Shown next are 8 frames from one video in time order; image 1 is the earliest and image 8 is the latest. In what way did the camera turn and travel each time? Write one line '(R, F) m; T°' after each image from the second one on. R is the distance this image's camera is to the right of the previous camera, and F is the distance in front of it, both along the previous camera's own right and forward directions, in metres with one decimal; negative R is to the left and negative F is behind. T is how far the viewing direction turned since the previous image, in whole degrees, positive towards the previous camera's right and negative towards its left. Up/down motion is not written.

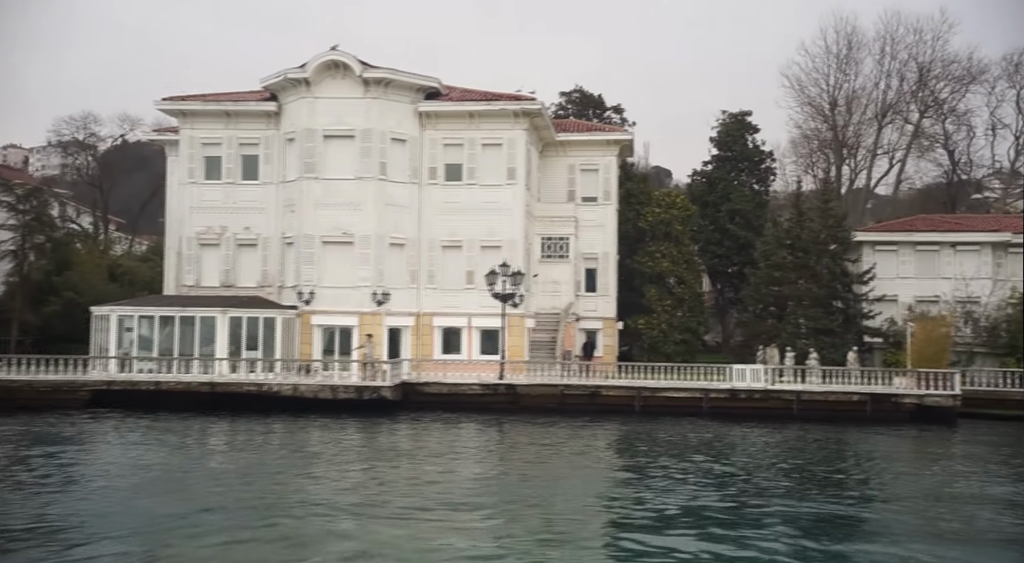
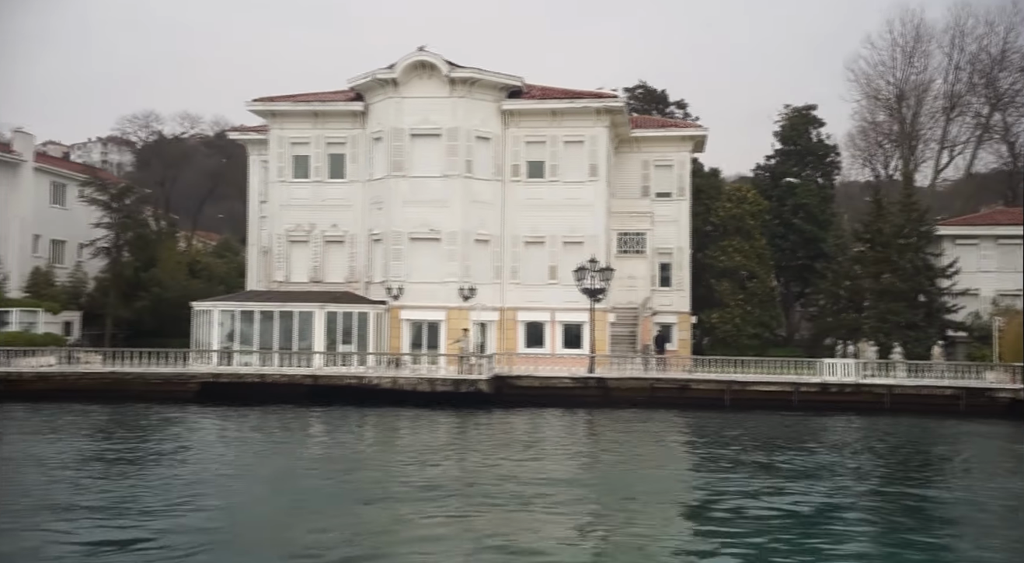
(-1.1, -0.8) m; -3°
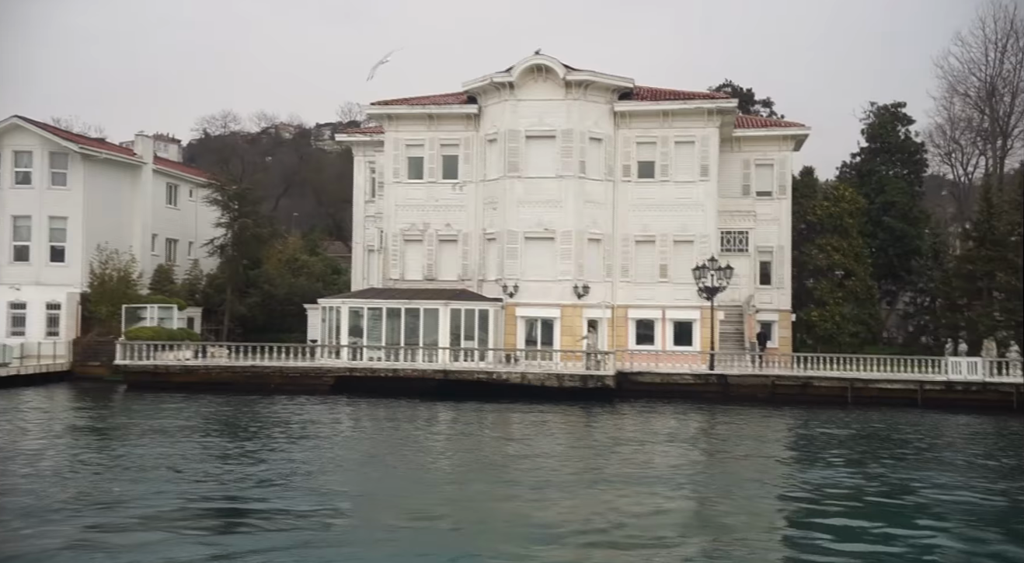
(-1.7, -1.1) m; -3°
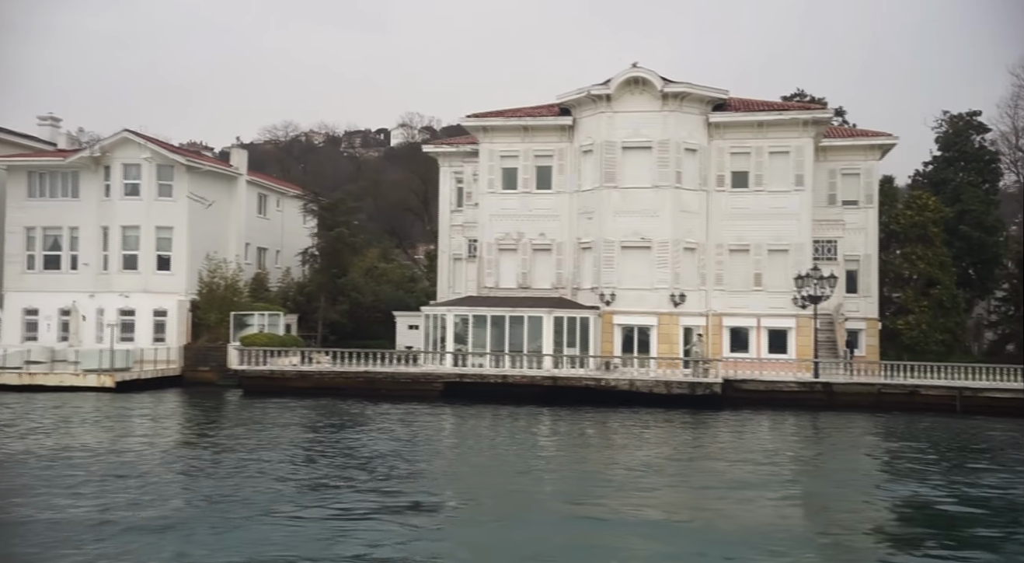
(-1.6, -0.9) m; -3°
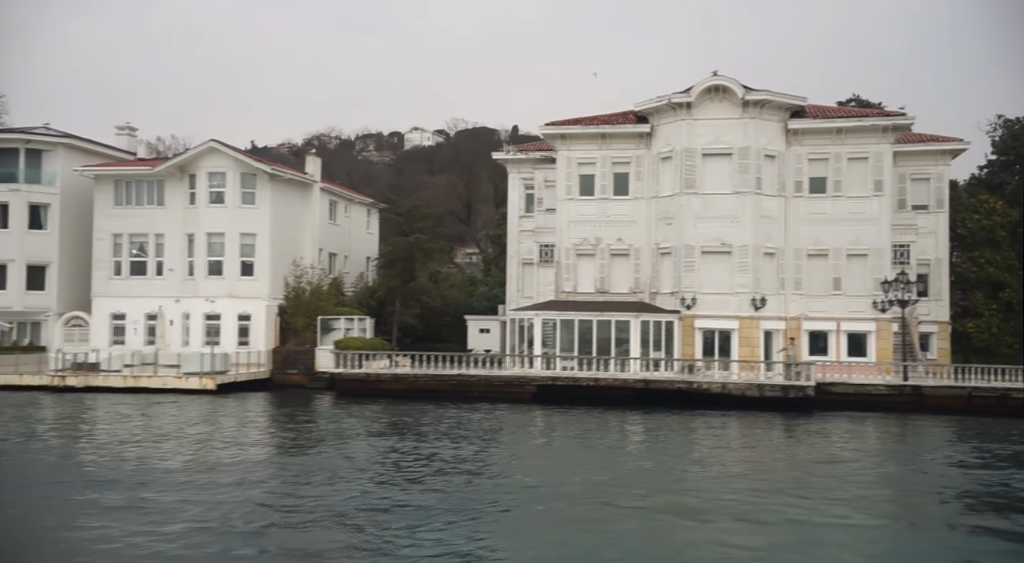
(-1.8, -0.9) m; -2°
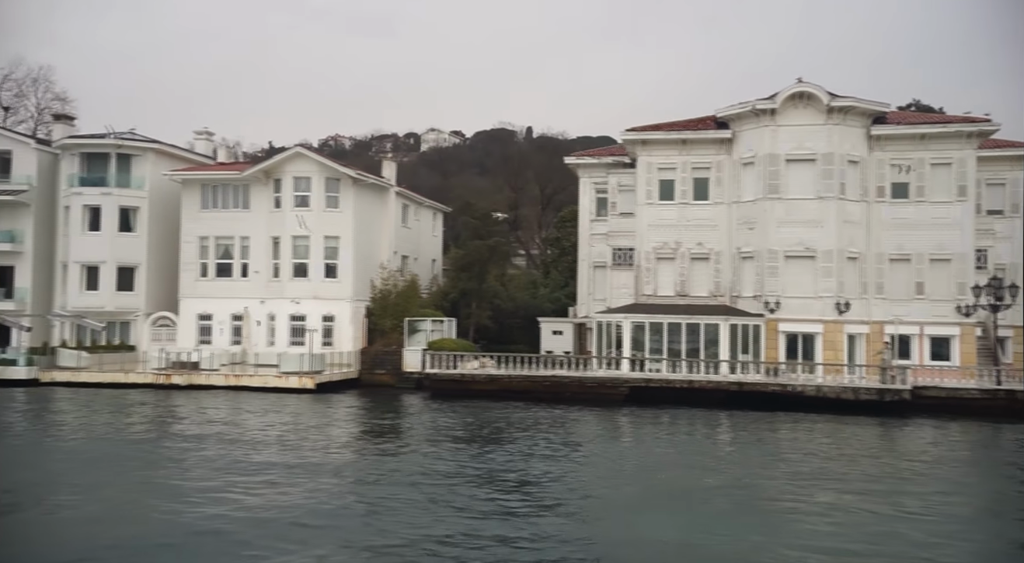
(-1.9, -0.9) m; -2°
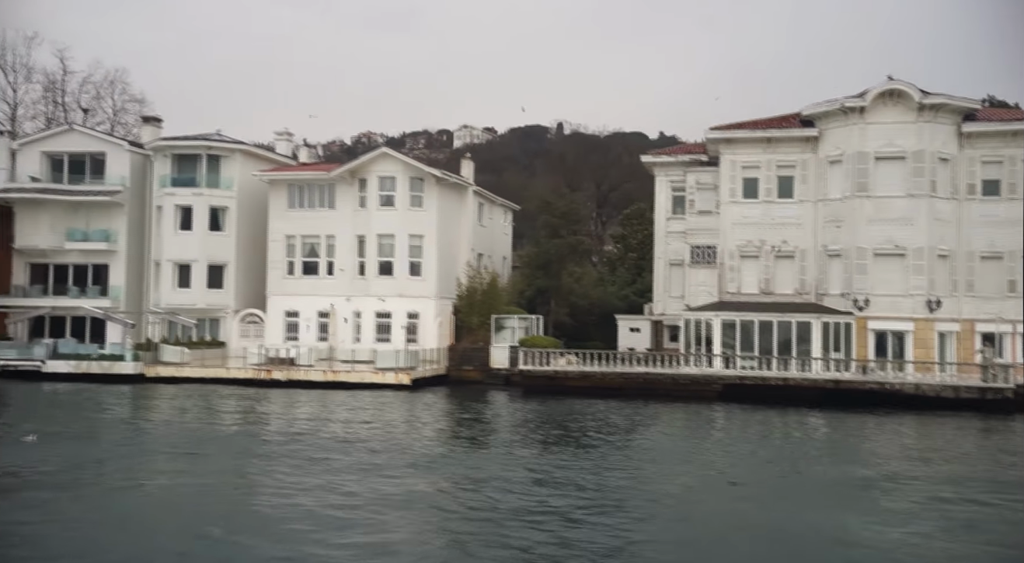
(-1.5, -0.6) m; -3°
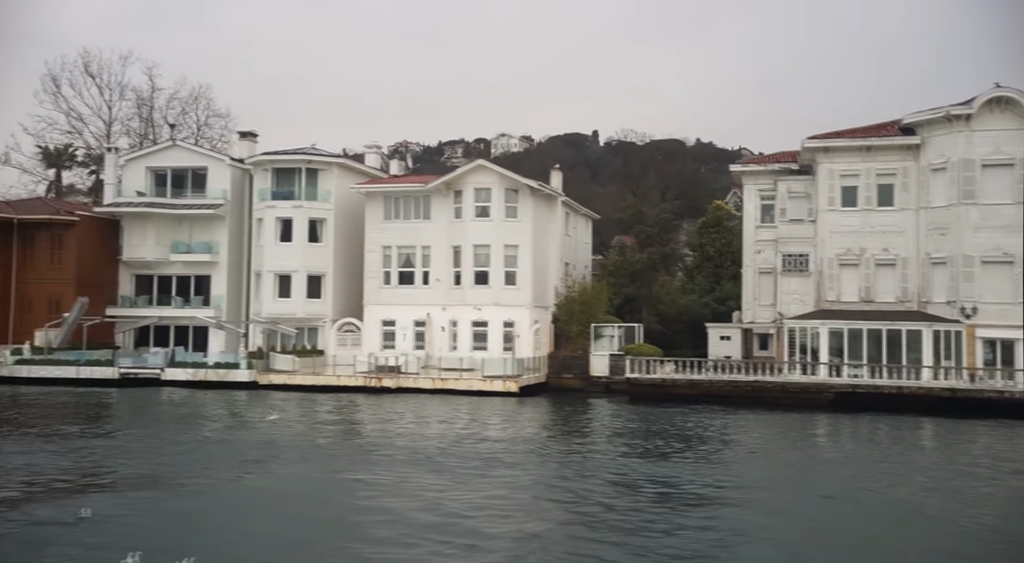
(-1.8, -0.5) m; -3°
